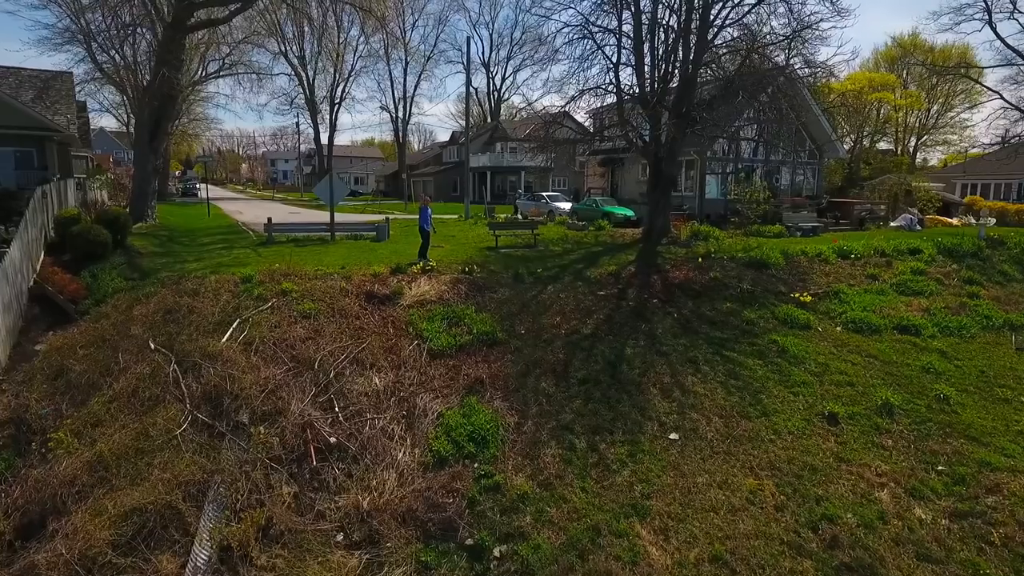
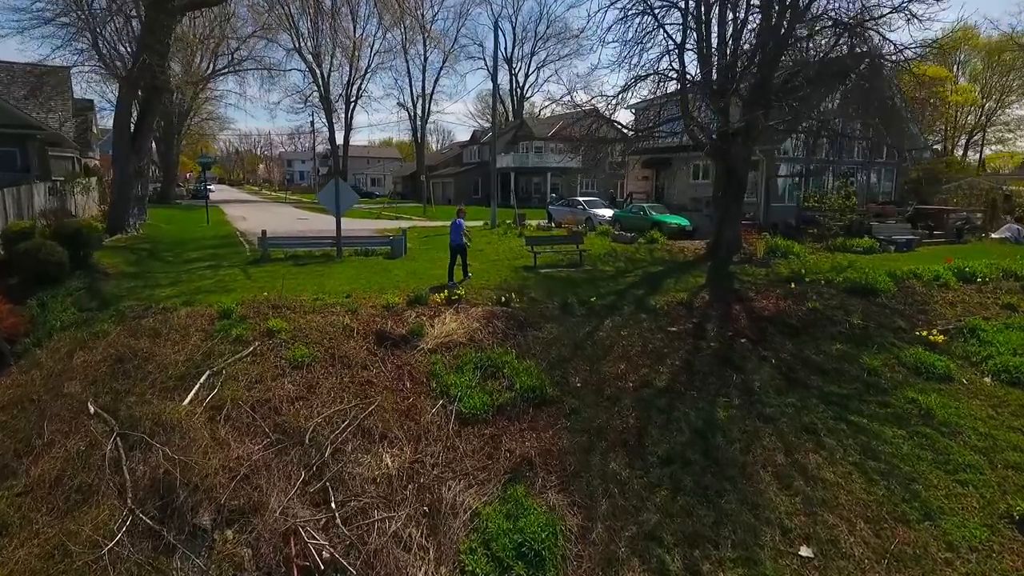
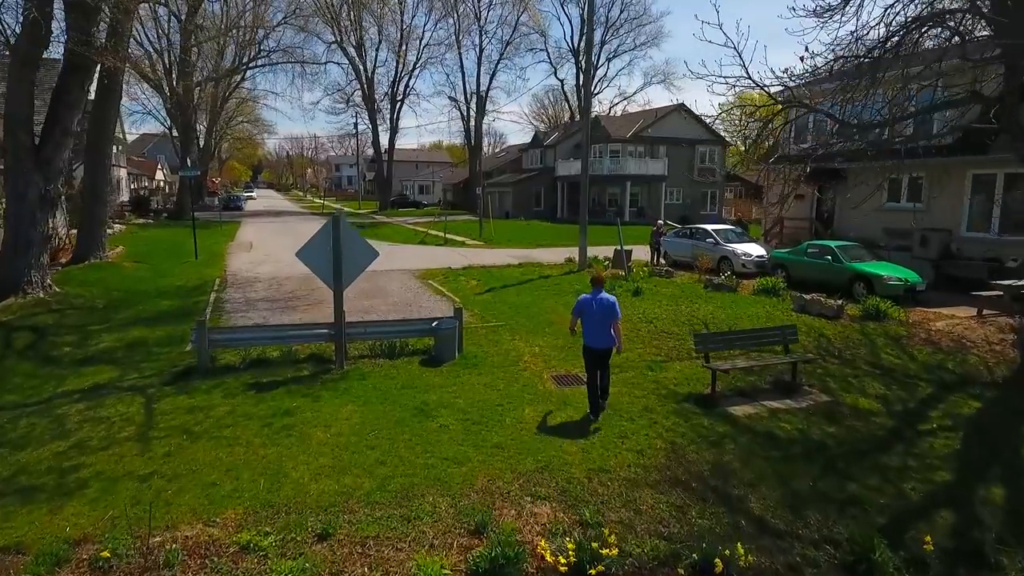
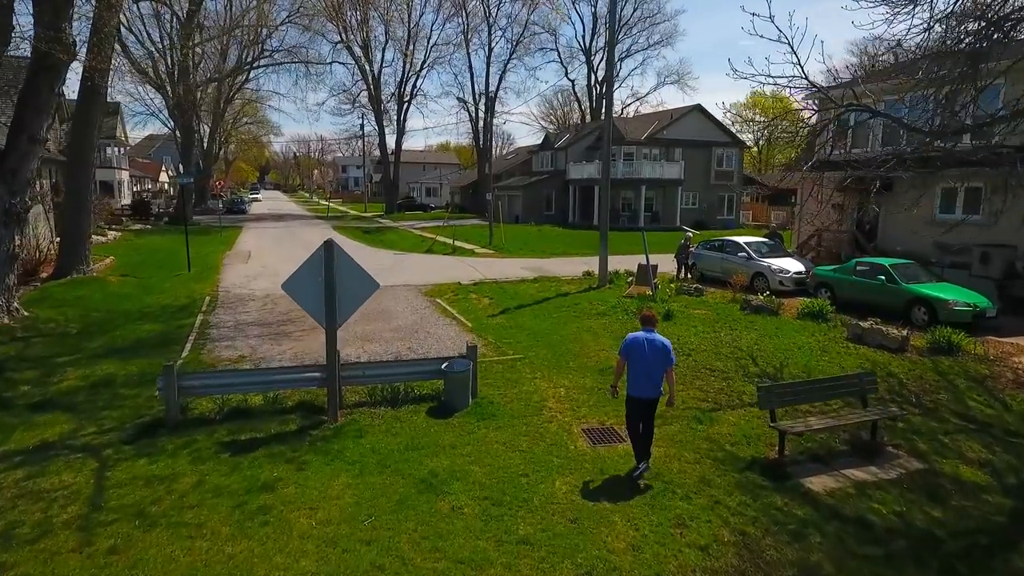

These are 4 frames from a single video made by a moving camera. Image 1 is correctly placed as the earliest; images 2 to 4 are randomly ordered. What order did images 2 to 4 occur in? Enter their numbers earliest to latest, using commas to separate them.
2, 3, 4
